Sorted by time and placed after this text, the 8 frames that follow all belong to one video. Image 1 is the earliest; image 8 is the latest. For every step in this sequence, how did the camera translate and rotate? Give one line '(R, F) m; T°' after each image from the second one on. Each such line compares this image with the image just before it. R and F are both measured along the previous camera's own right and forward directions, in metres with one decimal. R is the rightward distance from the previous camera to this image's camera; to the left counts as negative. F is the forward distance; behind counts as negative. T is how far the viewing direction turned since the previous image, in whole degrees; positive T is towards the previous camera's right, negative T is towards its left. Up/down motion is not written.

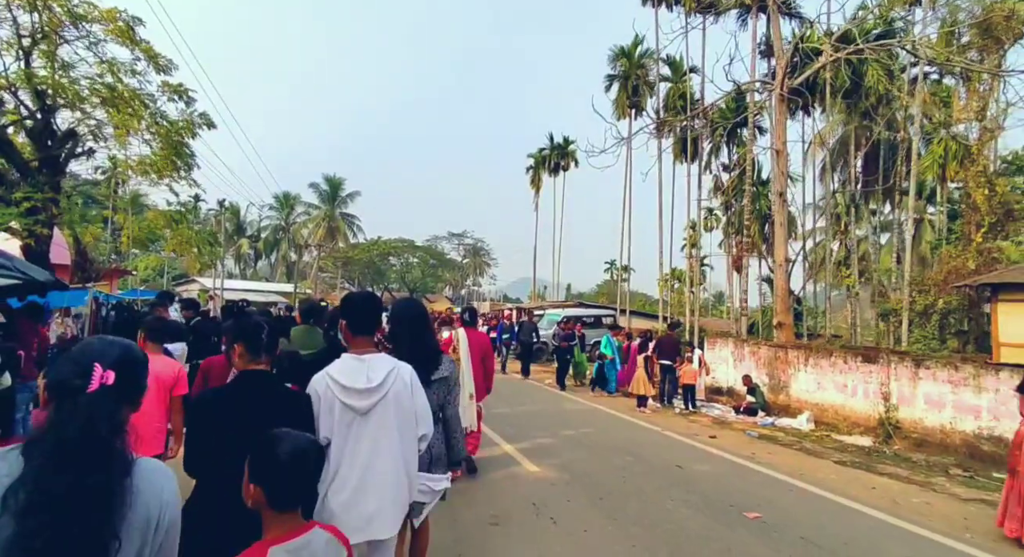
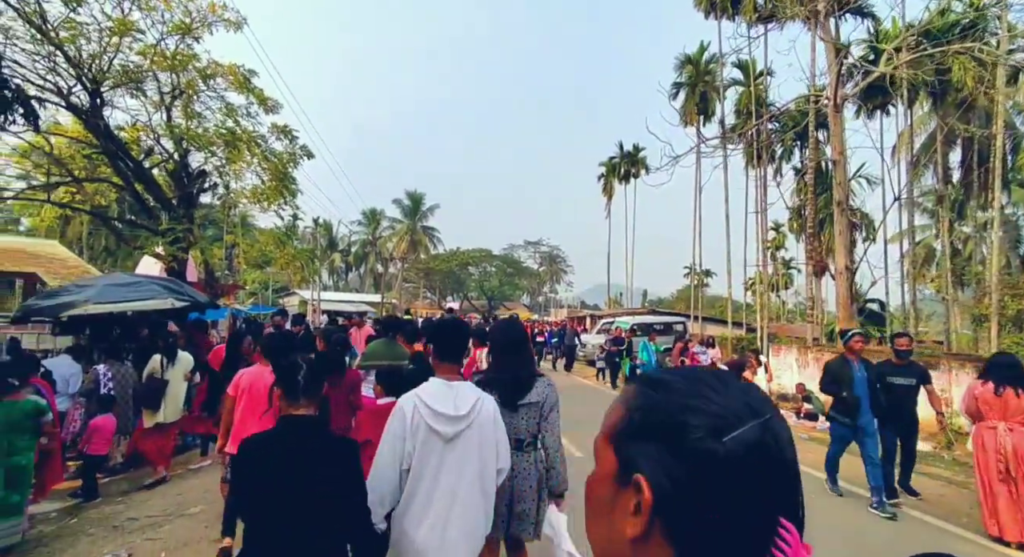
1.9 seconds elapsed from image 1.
(+0.4, -1.3) m; -8°
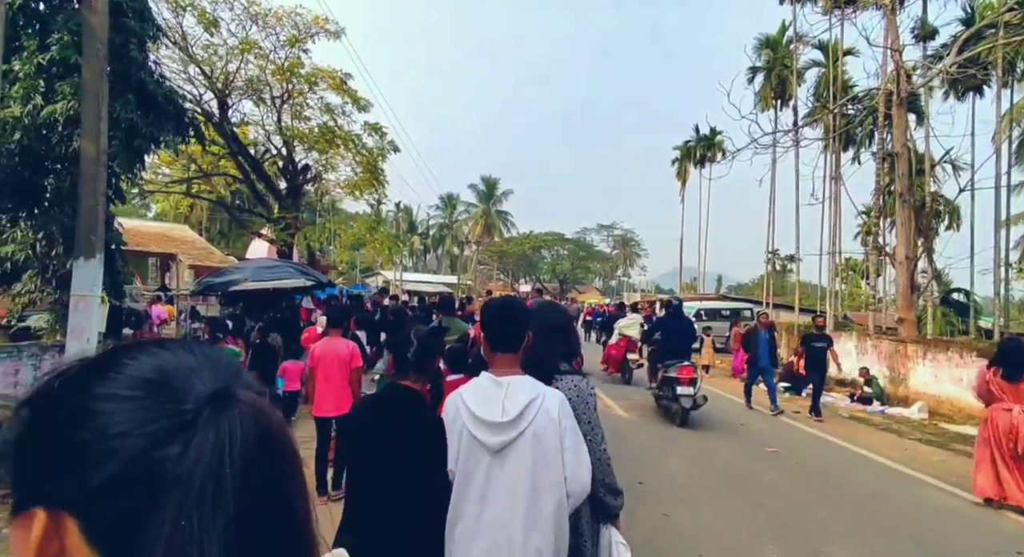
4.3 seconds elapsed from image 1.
(+0.2, -1.6) m; -8°
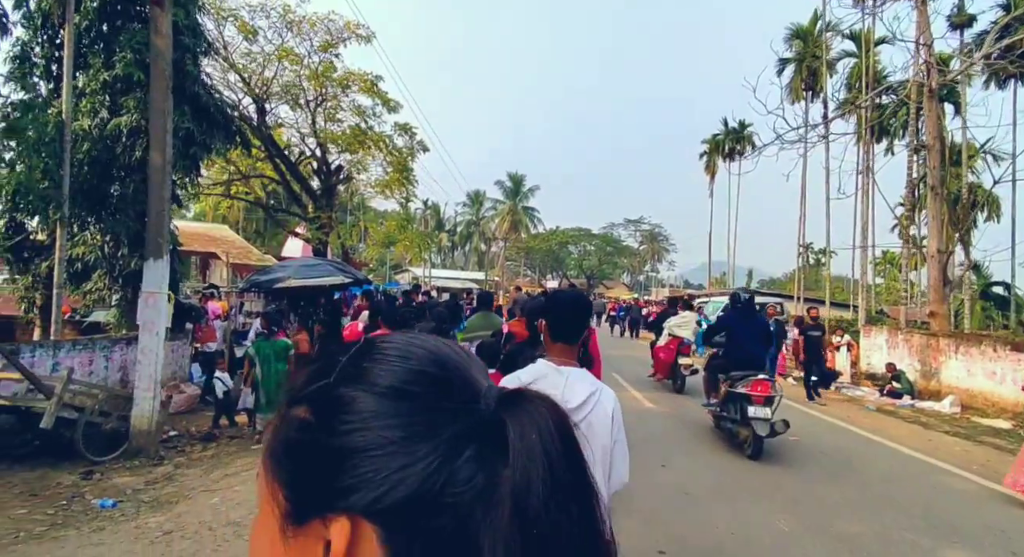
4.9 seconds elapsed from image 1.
(0.0, -0.4) m; -3°
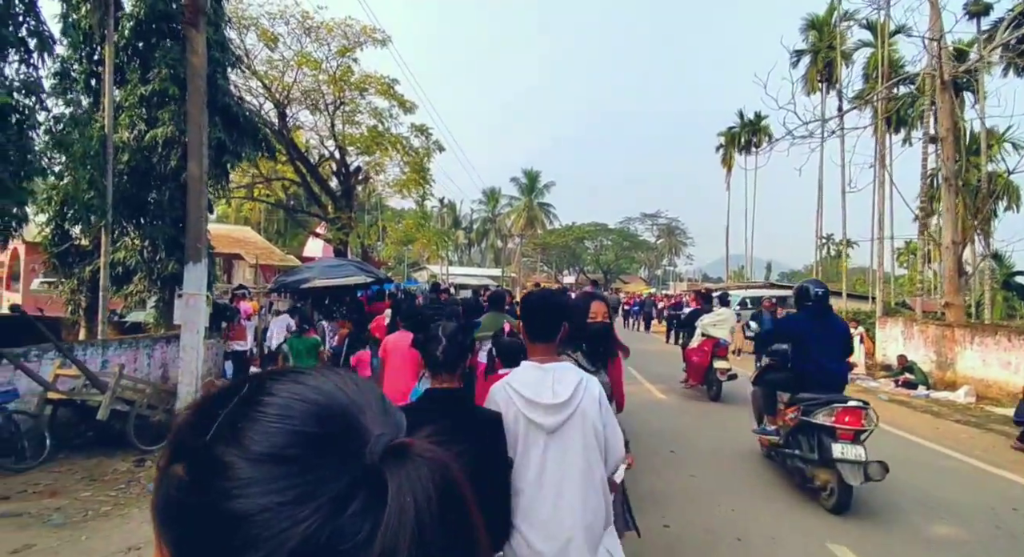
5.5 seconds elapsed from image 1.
(0.0, -0.4) m; -2°
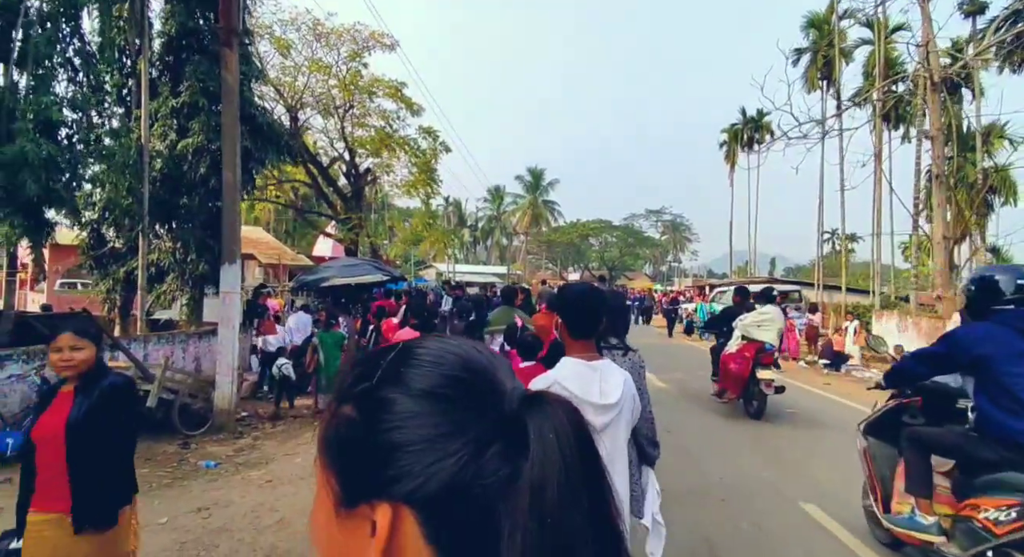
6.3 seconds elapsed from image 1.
(-0.1, -0.6) m; -1°
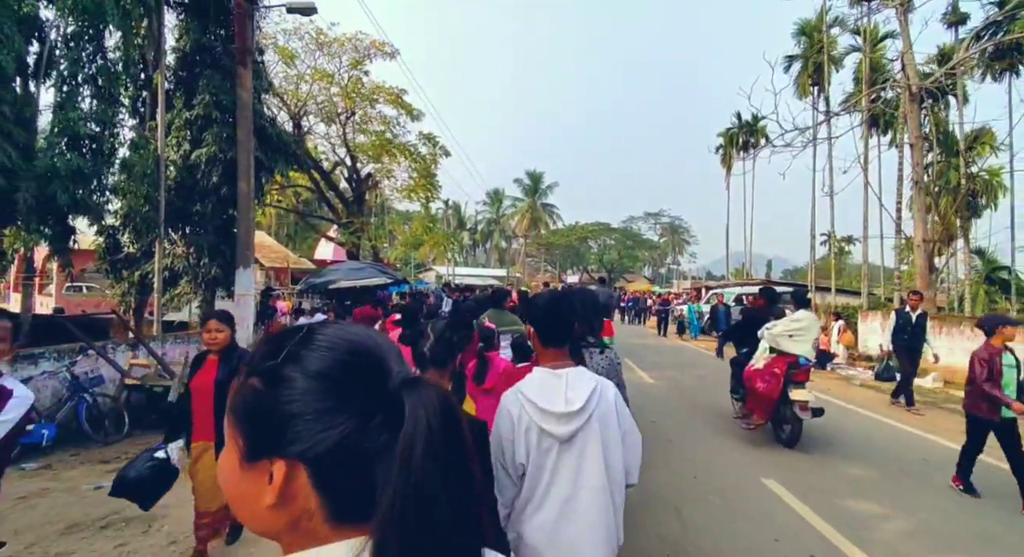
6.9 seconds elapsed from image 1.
(+0.1, -0.6) m; 0°
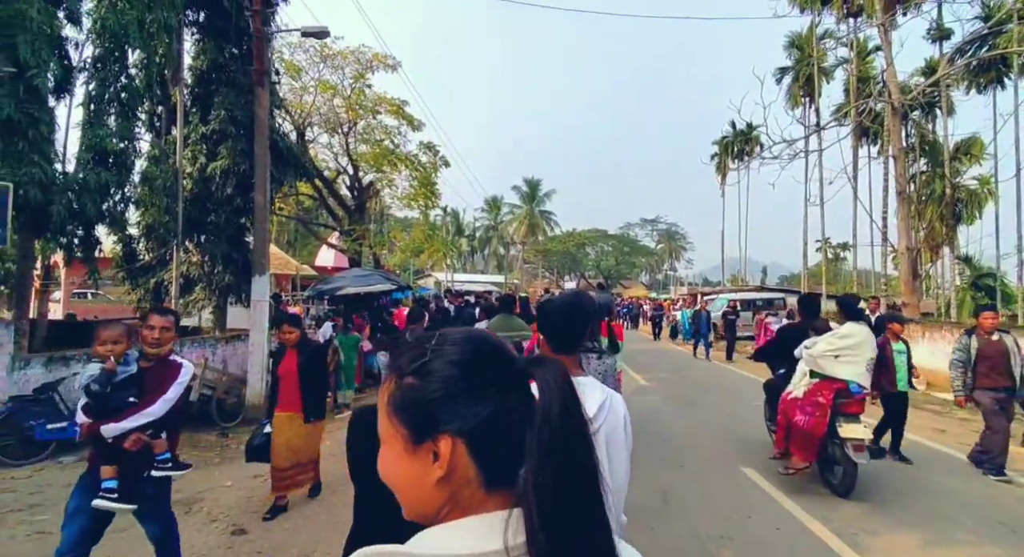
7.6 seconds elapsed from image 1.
(-0.1, -0.6) m; 0°
